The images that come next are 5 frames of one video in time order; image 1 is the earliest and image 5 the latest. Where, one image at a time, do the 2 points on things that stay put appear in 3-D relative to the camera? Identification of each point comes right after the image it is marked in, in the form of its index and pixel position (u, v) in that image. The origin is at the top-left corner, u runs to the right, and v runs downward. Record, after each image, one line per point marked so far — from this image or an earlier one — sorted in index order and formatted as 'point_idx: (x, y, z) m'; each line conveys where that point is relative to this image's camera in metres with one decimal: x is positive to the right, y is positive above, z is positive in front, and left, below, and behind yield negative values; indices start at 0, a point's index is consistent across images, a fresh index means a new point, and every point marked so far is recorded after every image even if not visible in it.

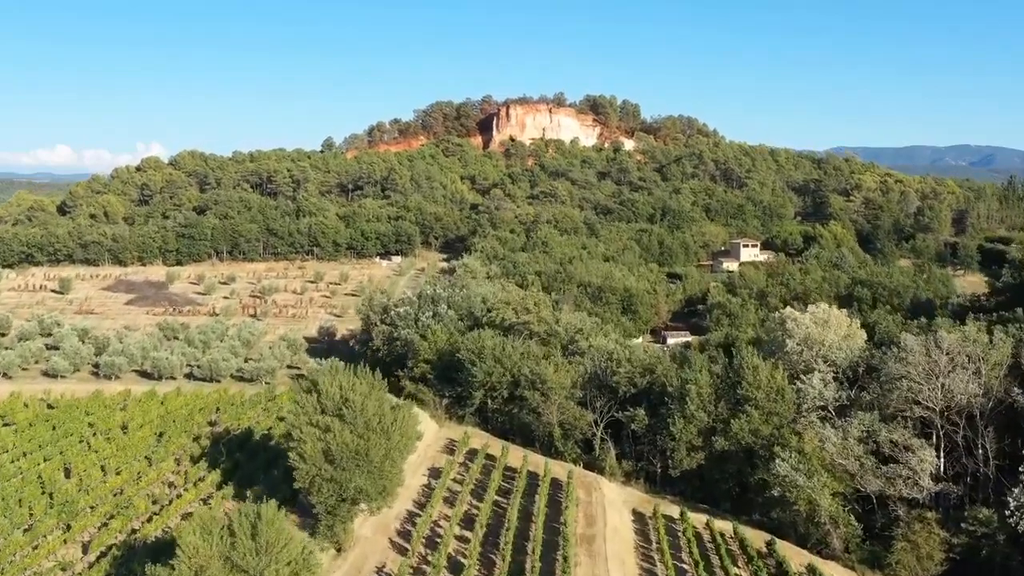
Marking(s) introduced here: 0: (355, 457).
0: (-4.4, -4.7, +19.2) m
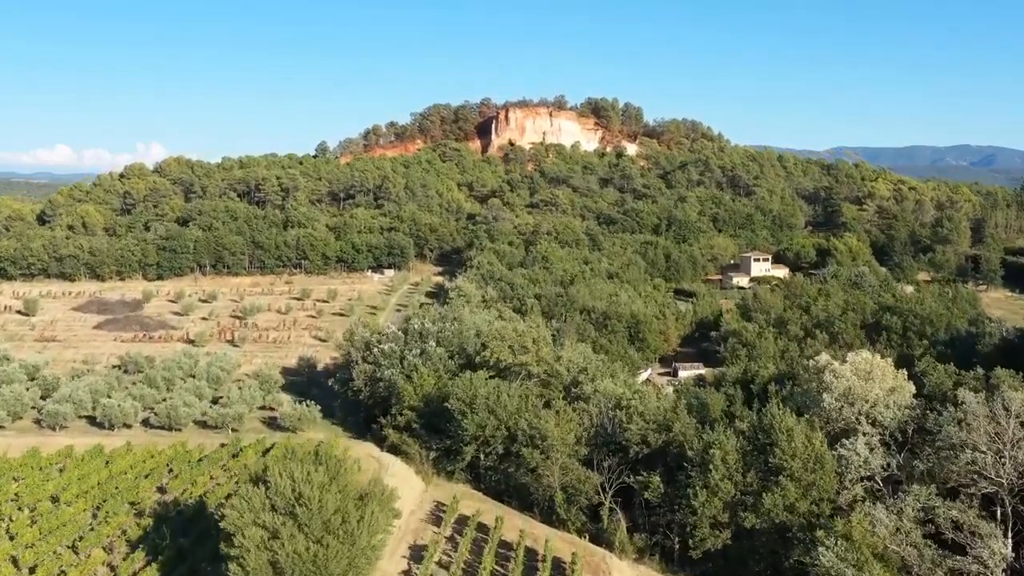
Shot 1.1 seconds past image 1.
0: (-4.6, -6.3, +15.5) m
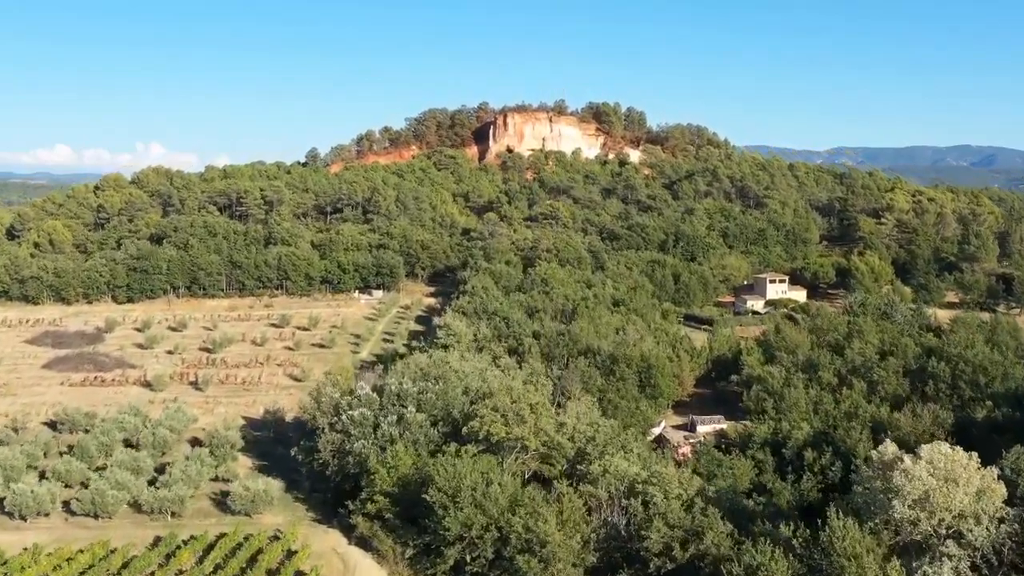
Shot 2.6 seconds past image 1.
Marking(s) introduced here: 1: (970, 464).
0: (-4.8, -8.5, +10.6) m
1: (+13.3, -5.2, +20.1) m
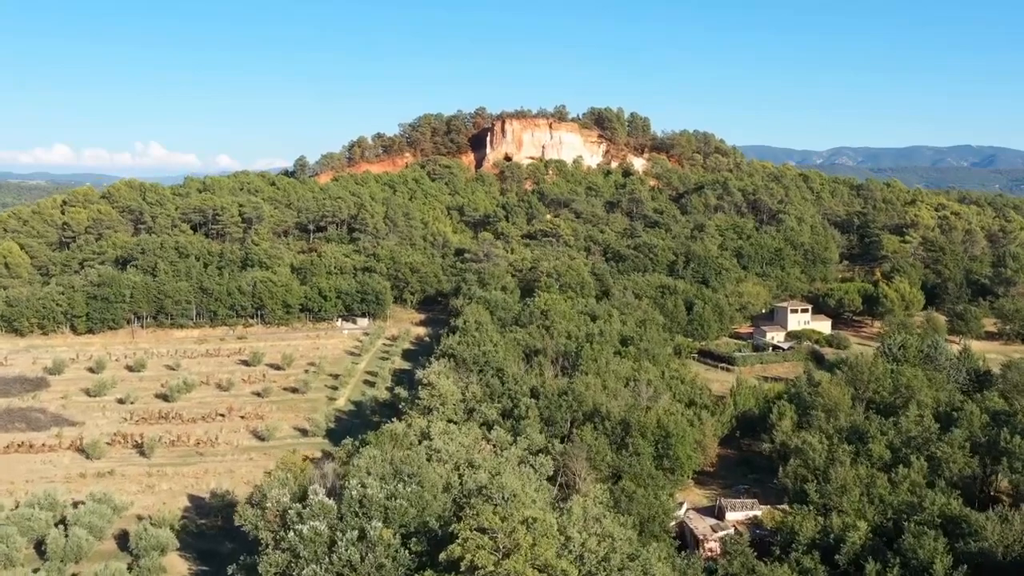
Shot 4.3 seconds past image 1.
0: (-5.1, -11.1, +5.0) m
1: (+13.0, -7.7, +14.4) m
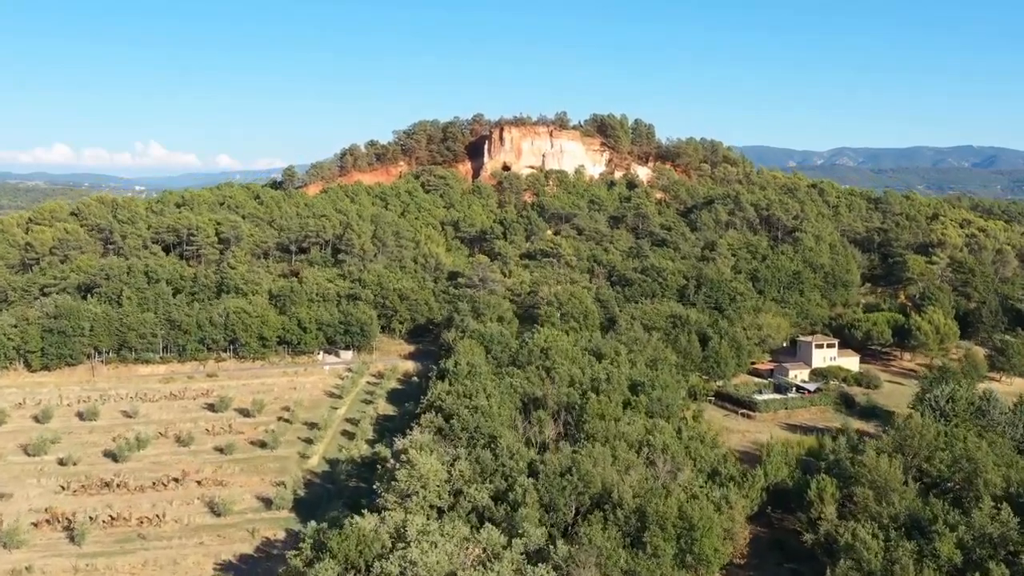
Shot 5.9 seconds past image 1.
0: (-5.3, -13.6, -0.3) m
1: (+12.7, -10.3, +9.1) m
